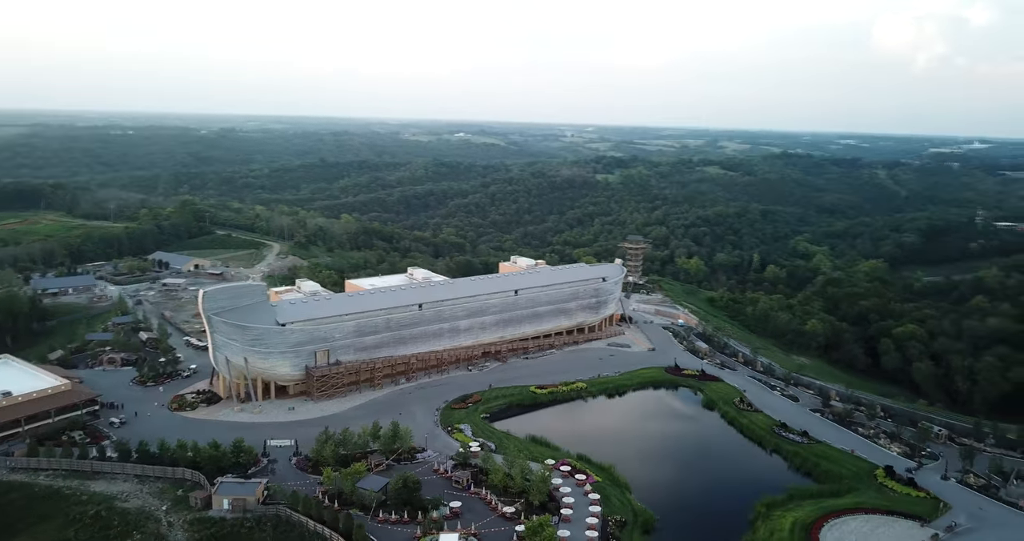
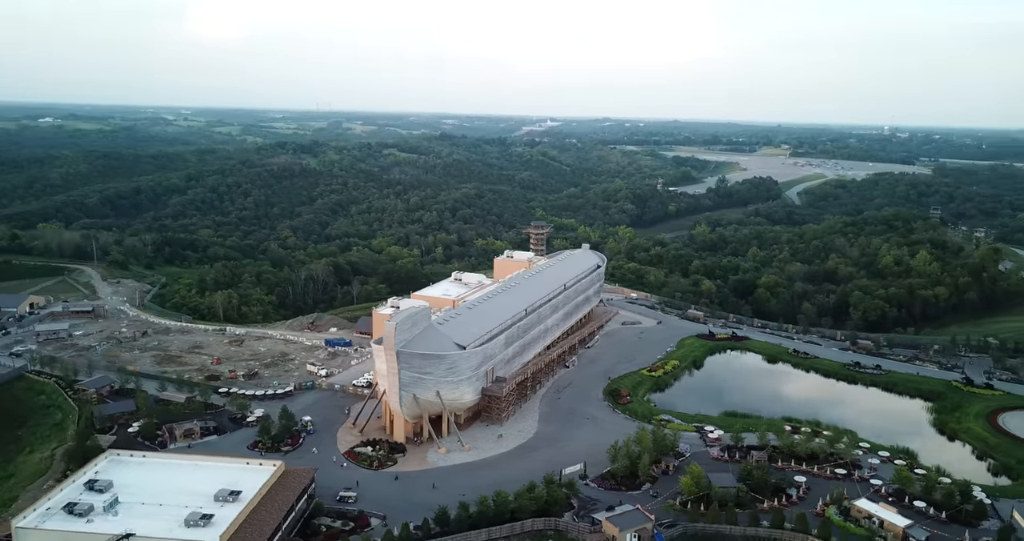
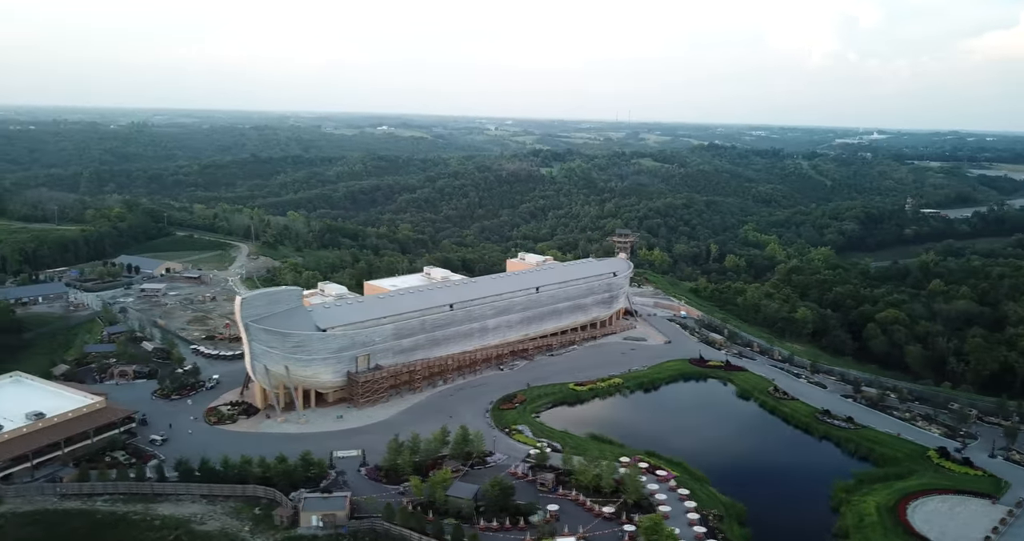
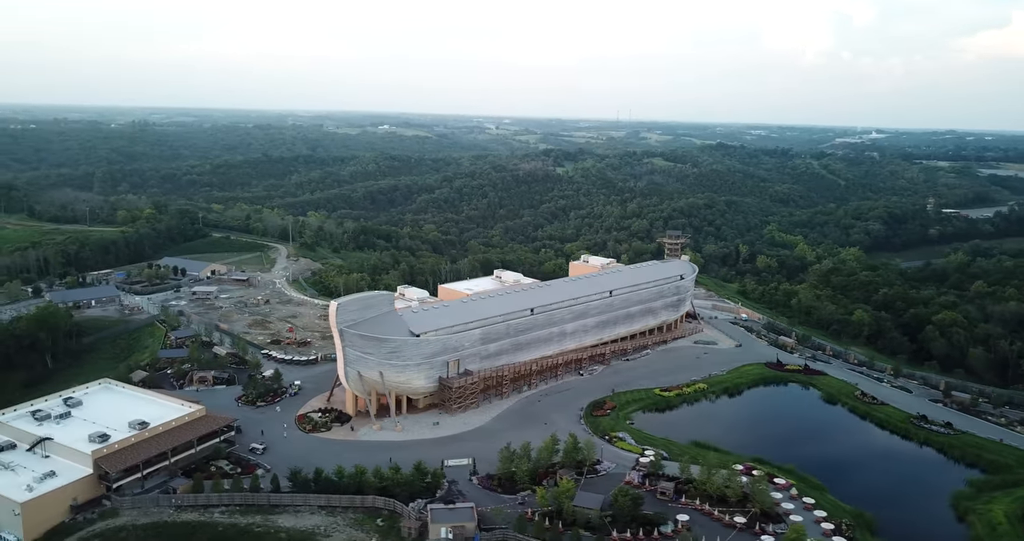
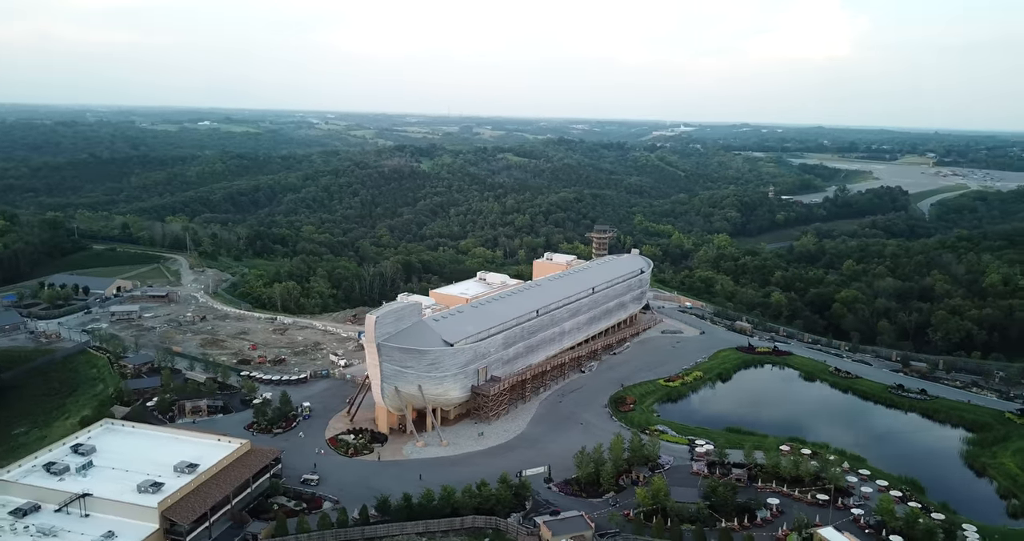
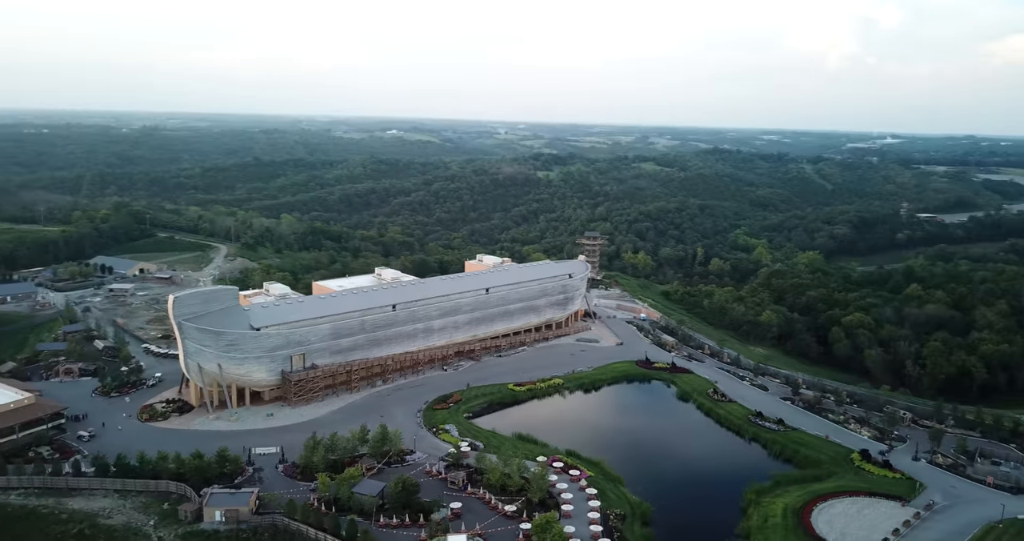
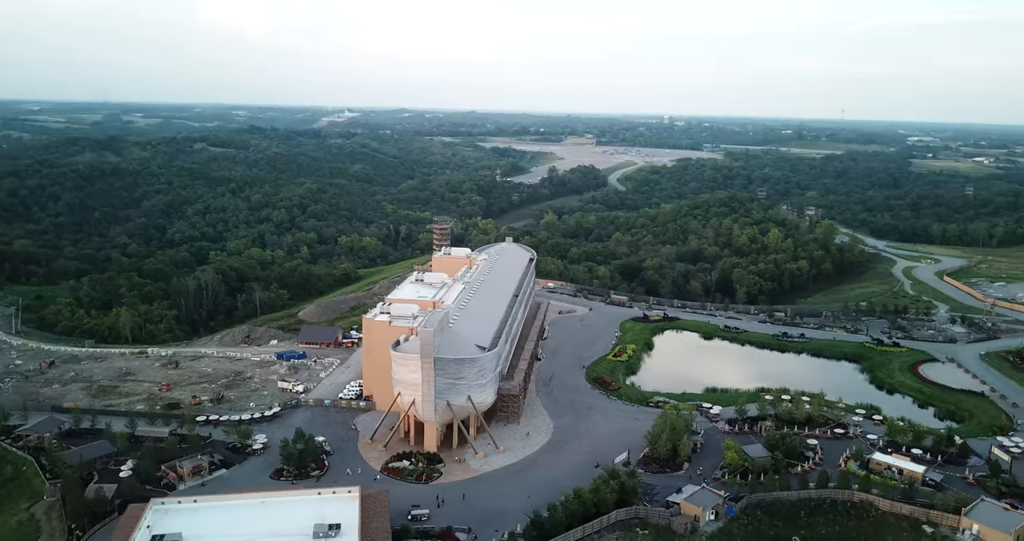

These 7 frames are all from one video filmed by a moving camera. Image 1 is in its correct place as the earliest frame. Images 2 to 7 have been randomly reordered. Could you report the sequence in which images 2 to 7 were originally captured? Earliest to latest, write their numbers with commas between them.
6, 3, 4, 5, 2, 7
